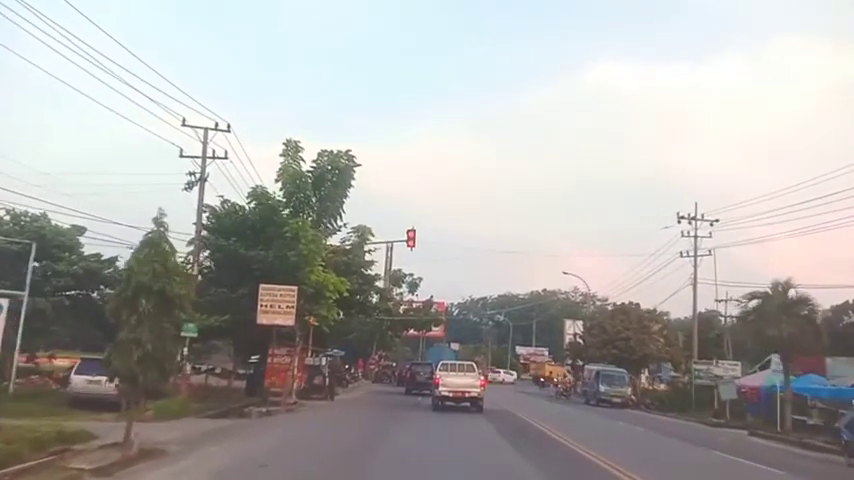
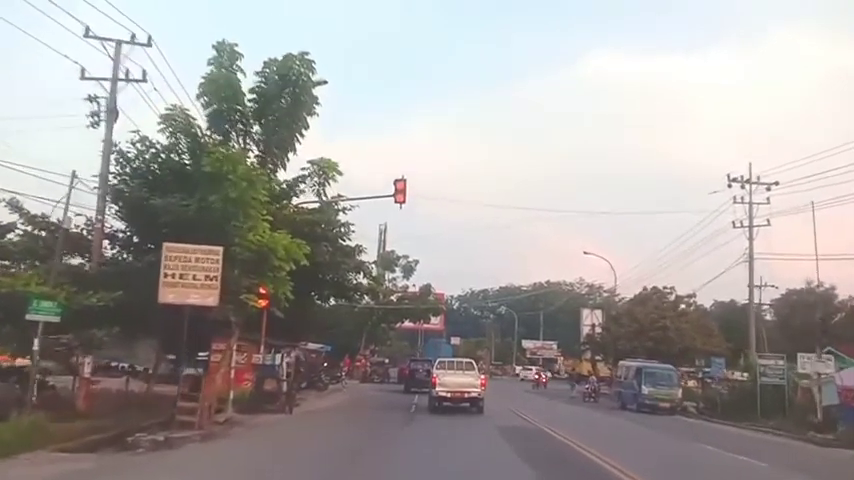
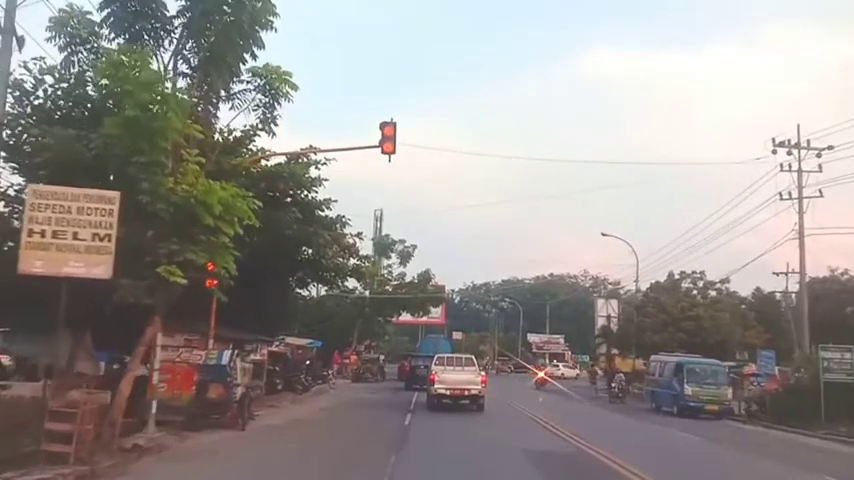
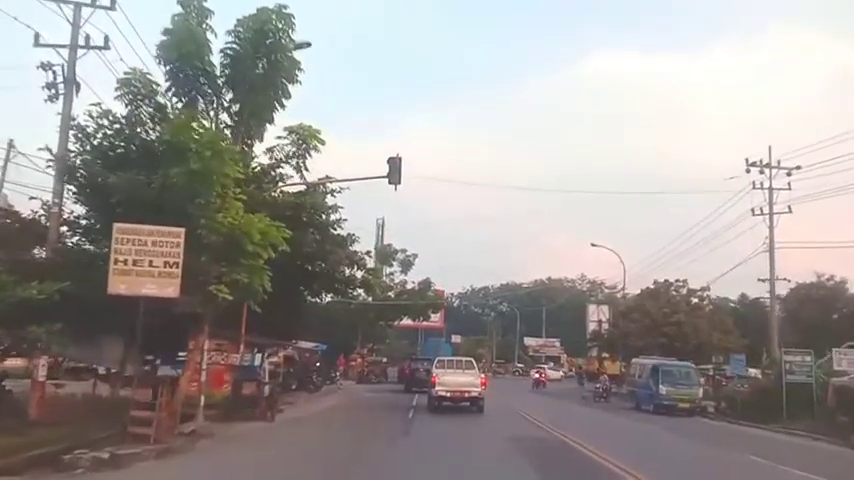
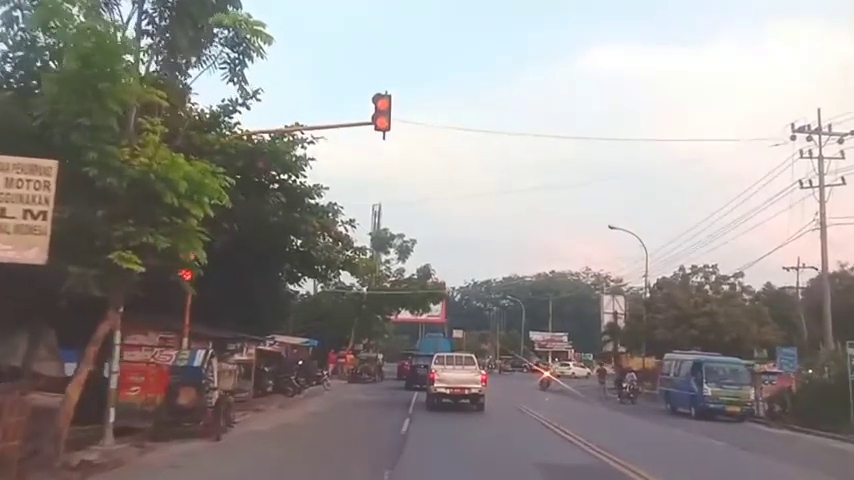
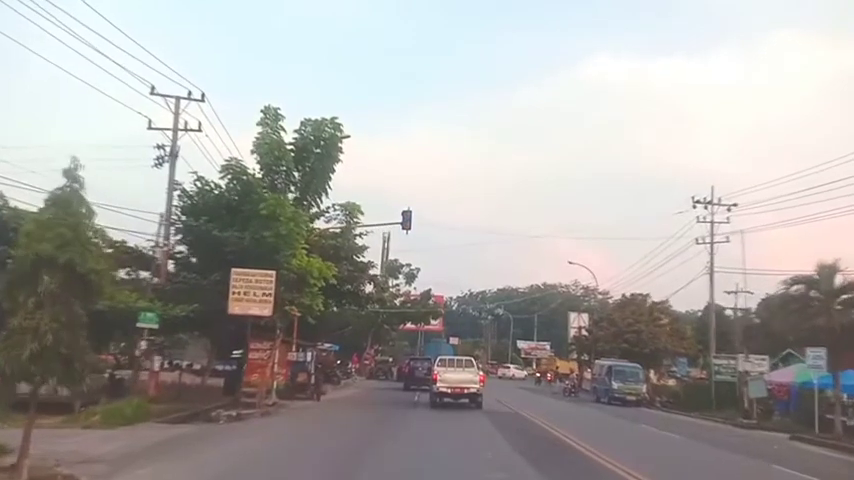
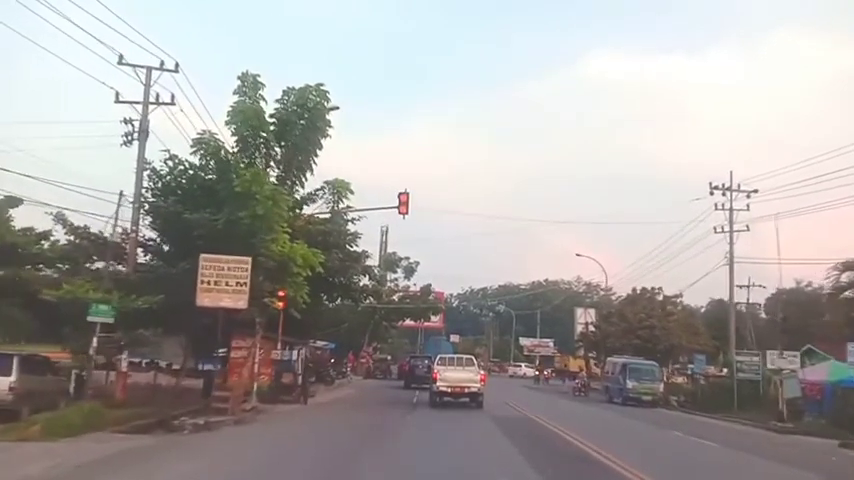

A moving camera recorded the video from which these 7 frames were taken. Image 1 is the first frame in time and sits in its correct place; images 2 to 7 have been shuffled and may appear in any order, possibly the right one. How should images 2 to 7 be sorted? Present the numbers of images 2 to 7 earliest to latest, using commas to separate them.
6, 7, 2, 4, 3, 5
